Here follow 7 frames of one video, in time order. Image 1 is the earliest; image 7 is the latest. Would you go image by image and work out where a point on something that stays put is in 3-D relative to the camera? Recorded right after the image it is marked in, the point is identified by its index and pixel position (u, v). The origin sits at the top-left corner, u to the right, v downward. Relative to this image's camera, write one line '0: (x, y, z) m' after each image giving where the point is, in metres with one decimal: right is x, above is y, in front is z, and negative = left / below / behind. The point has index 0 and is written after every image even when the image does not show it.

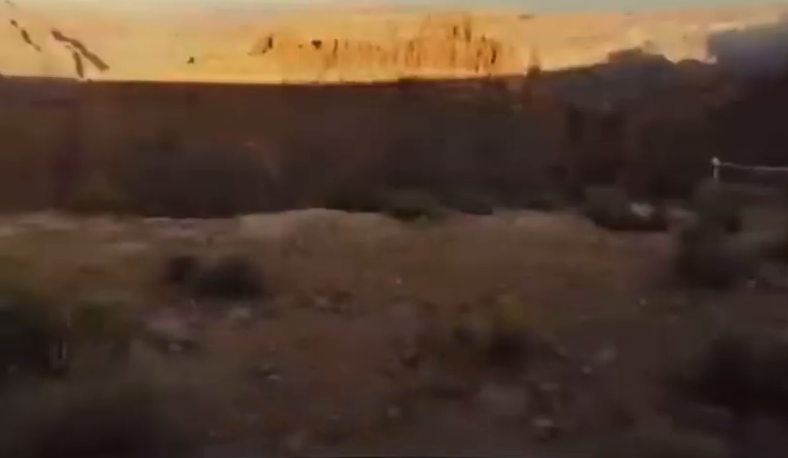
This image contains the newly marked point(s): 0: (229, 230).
0: (-1.4, -0.1, +6.5) m
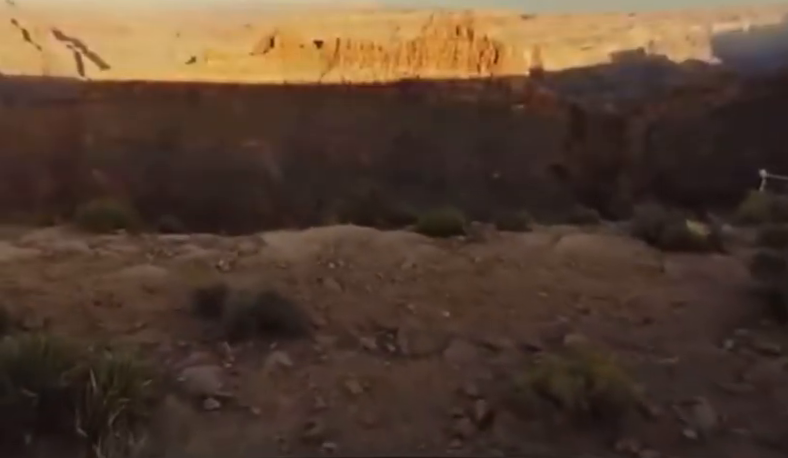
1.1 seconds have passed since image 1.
0: (-1.0, -0.3, +6.0) m
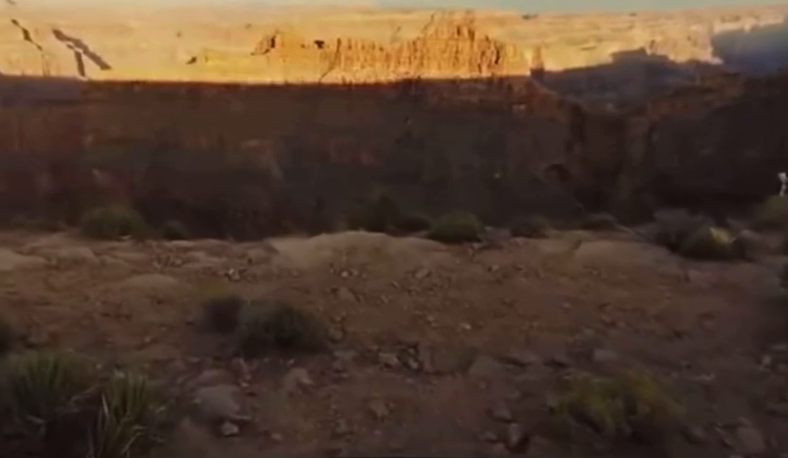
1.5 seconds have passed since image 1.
0: (-0.9, -0.4, +5.8) m
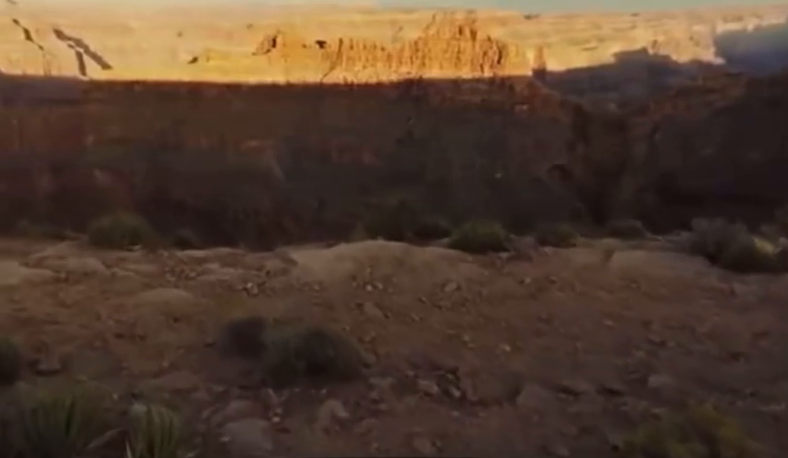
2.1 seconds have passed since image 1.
0: (-0.6, -0.5, +5.5) m
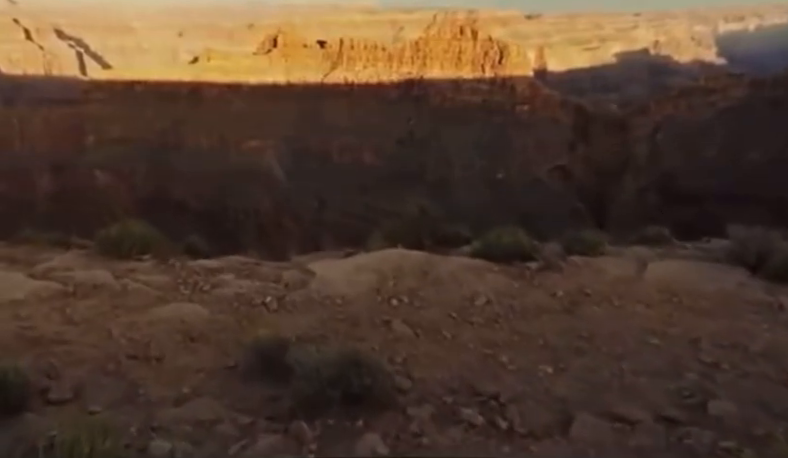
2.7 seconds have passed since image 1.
0: (-0.4, -0.6, +5.2) m
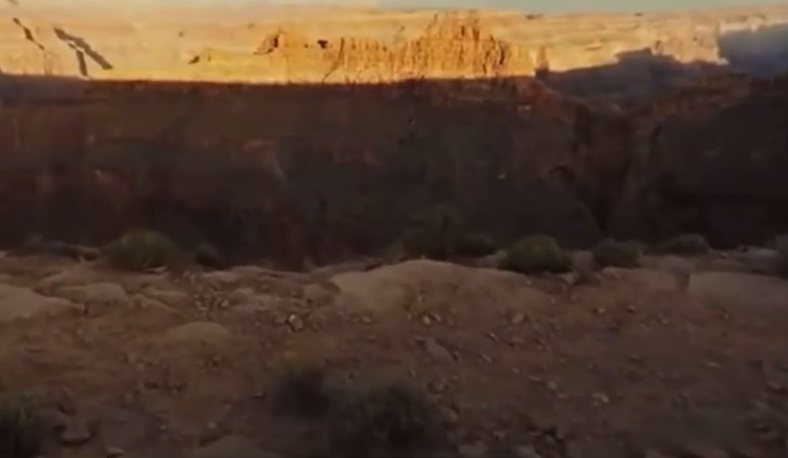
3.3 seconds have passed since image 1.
0: (-0.2, -0.7, +4.8) m
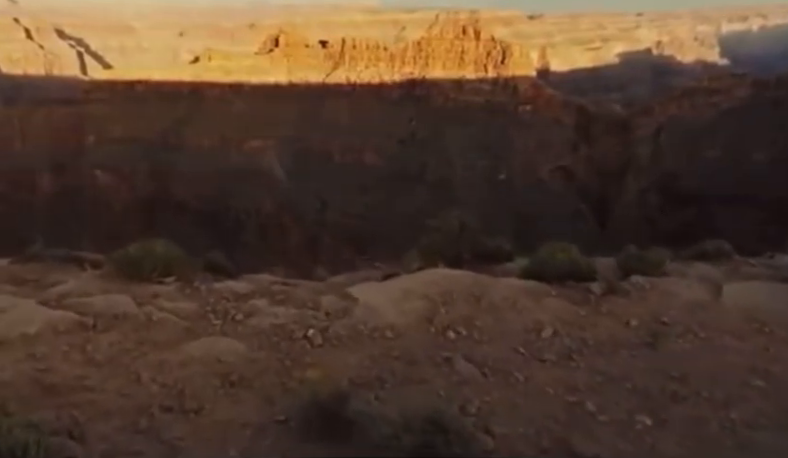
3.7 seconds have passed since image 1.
0: (0.0, -0.7, +4.6) m
